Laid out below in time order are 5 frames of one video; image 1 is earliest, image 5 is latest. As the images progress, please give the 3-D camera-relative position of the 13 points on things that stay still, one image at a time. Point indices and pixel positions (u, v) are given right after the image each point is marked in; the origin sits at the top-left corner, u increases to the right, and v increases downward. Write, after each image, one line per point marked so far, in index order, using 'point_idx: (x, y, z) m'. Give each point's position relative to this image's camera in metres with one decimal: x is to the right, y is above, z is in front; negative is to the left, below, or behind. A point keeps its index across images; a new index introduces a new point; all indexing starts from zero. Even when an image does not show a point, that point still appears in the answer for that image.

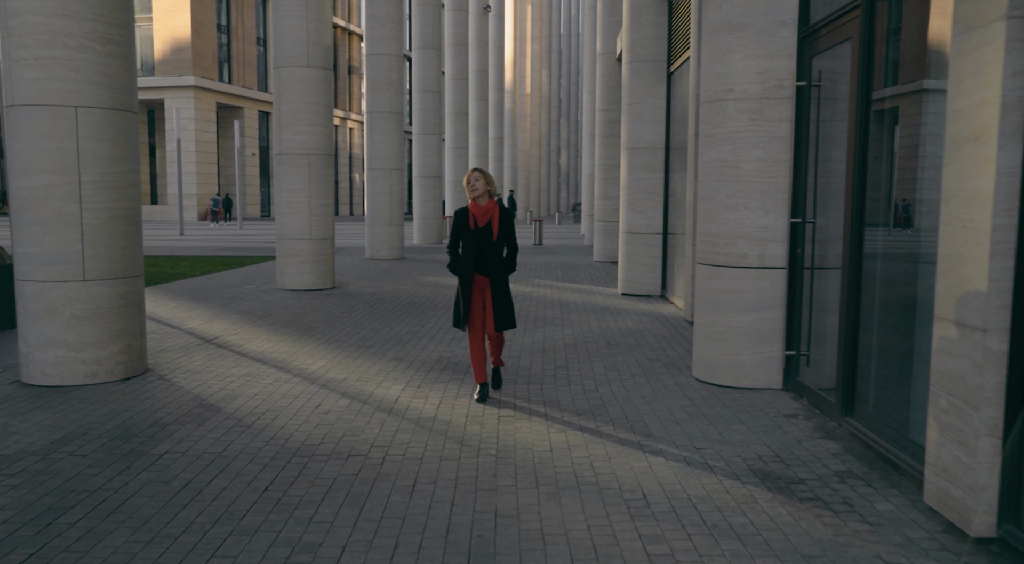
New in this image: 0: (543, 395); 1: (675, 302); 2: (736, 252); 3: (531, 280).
0: (+0.3, -0.9, +6.2) m
1: (+2.4, -0.3, +11.6) m
2: (+1.8, +0.2, +6.4) m
3: (+0.4, 0.0, +15.4) m
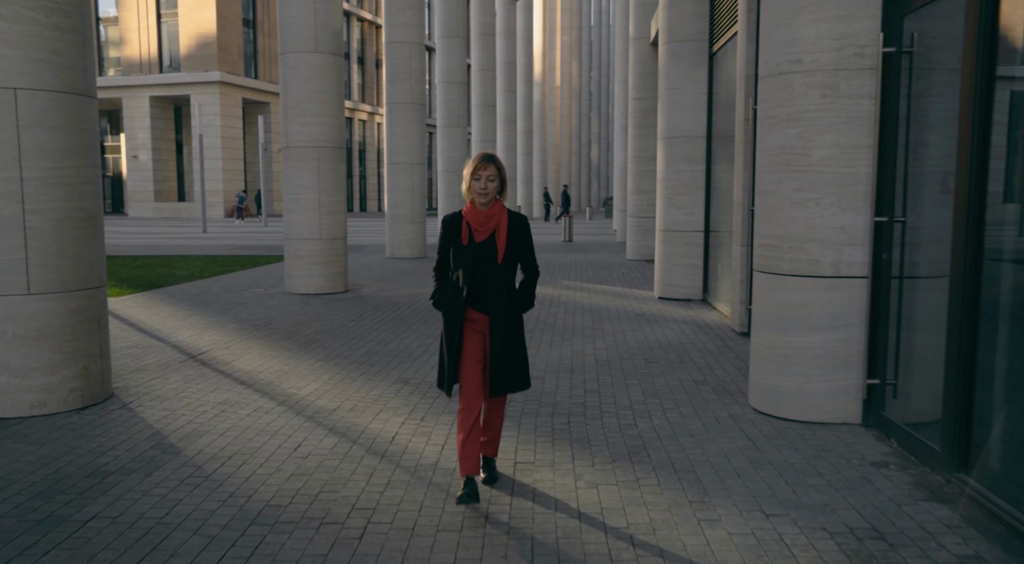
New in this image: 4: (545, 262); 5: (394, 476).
0: (+0.4, -1.0, +5.1) m
1: (+2.8, -0.4, +10.5) m
2: (+2.0, +0.2, +5.2) m
3: (+0.9, 0.0, +14.3) m
4: (+0.8, +0.5, +18.8) m
5: (-0.7, -1.1, +4.4) m
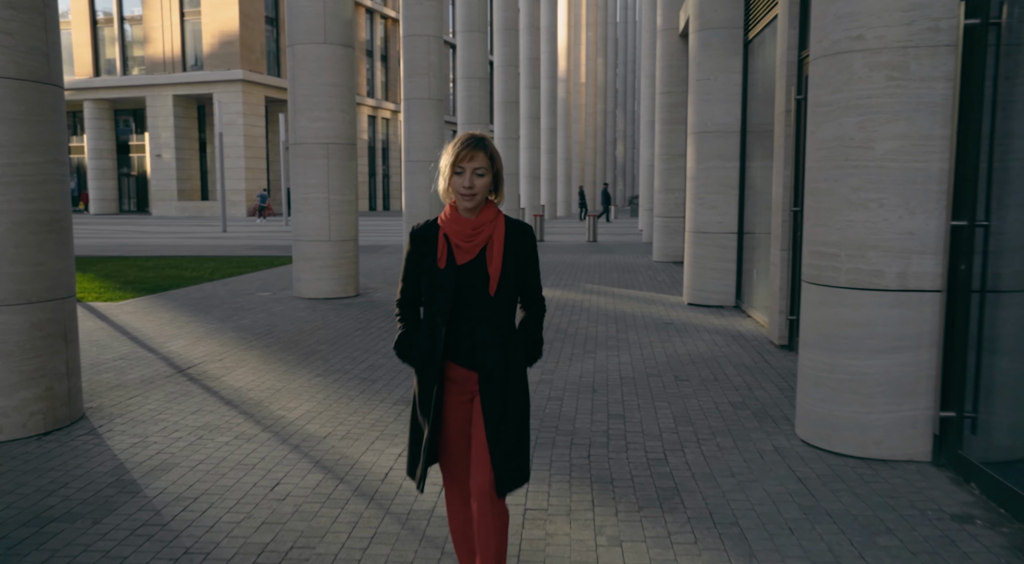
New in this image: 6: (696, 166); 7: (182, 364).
0: (+0.5, -1.1, +4.5) m
1: (+3.0, -0.4, +9.7) m
2: (+2.0, +0.1, +4.5) m
3: (+1.2, -0.1, +13.6) m
4: (+1.3, +0.4, +18.1) m
5: (-0.6, -1.2, +3.7) m
6: (+2.6, +1.6, +10.9) m
7: (-3.0, -0.8, +7.1) m
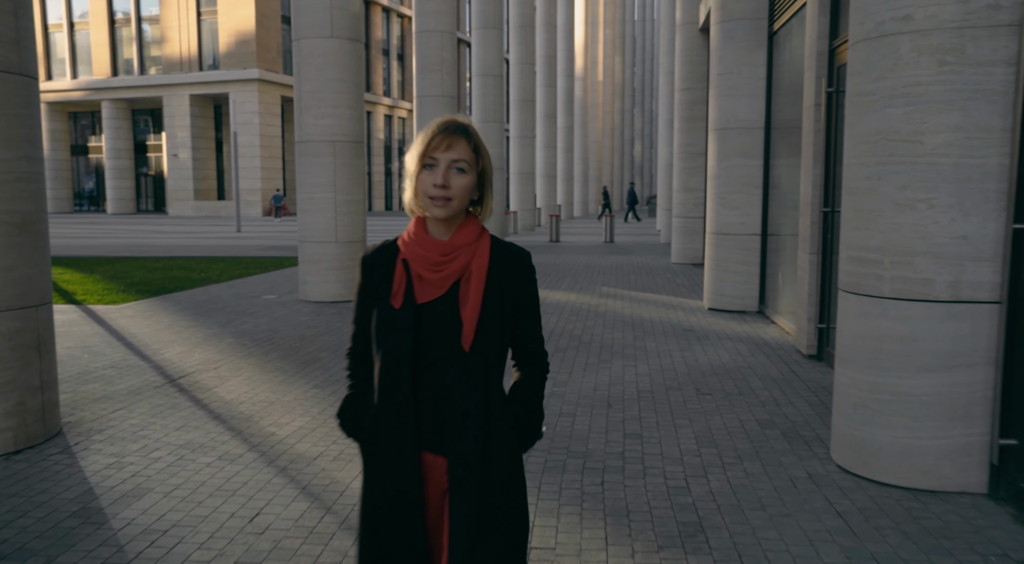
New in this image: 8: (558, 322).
0: (+0.5, -1.1, +4.0) m
1: (+3.2, -0.5, +9.2) m
2: (+2.1, 0.0, +4.0) m
3: (+1.4, -0.1, +13.1) m
4: (+1.6, +0.4, +17.6) m
5: (-0.6, -1.2, +3.3) m
6: (+2.7, +1.6, +10.4) m
7: (-2.9, -0.8, +6.8) m
8: (+0.6, -0.5, +9.6) m
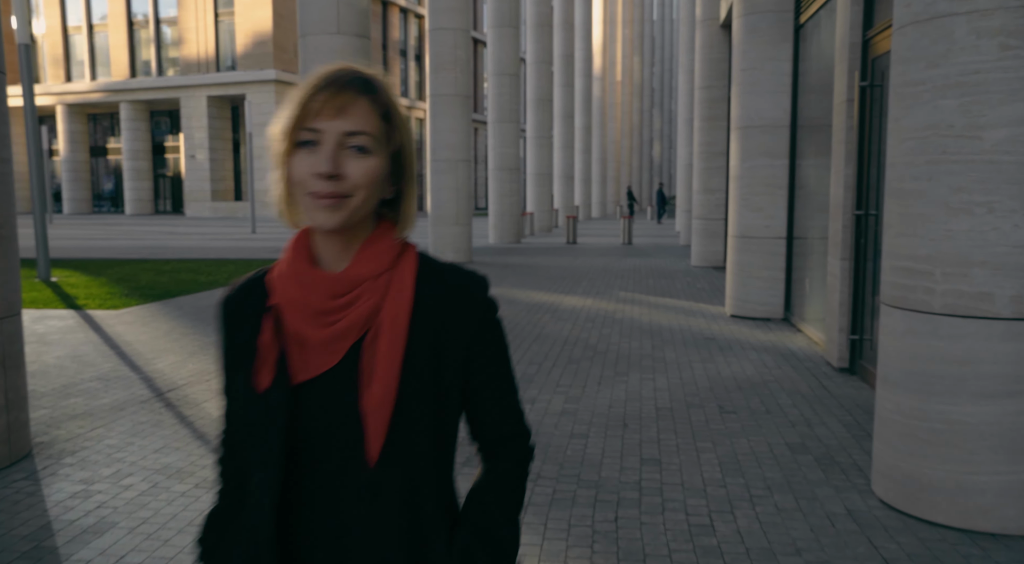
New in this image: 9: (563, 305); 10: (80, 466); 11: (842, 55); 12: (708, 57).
0: (+0.5, -1.2, +3.6) m
1: (+3.3, -0.6, +8.7) m
2: (+2.1, 0.0, +3.5) m
3: (+1.7, -0.2, +12.6) m
4: (+2.0, +0.3, +17.2) m
5: (-0.6, -1.3, +2.9) m
6: (+2.9, +1.5, +9.9) m
7: (-2.9, -0.9, +6.4) m
8: (+0.7, -0.6, +9.2) m
9: (+0.7, -0.3, +11.5) m
10: (-2.5, -1.1, +4.5) m
11: (+3.0, +2.0, +7.0) m
12: (+4.1, +4.7, +16.1) m
